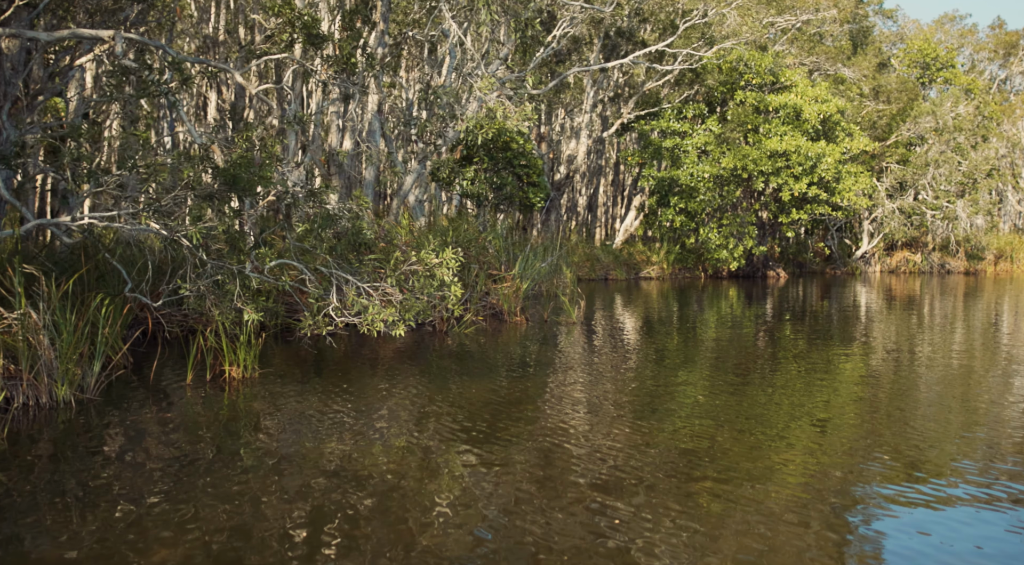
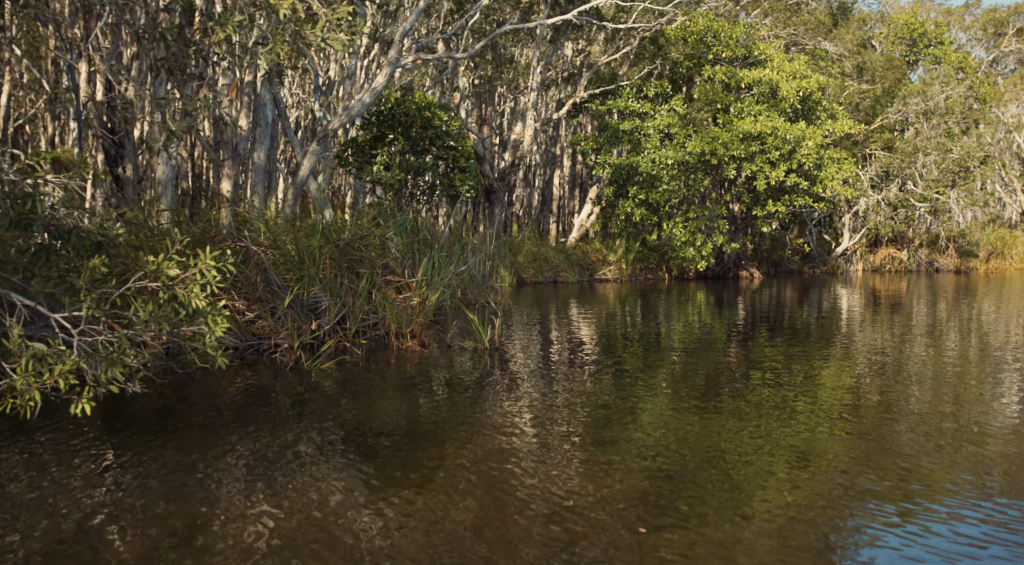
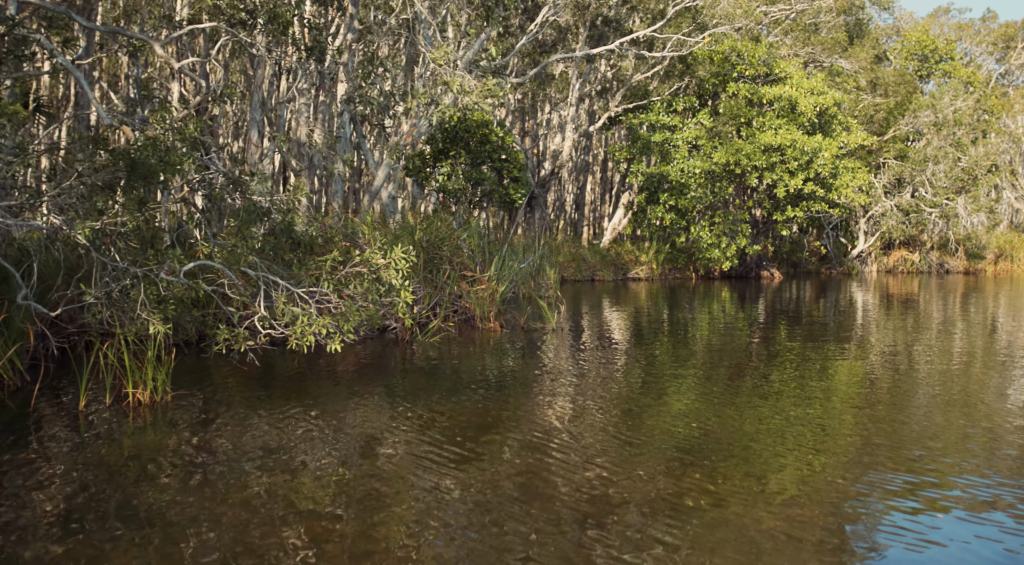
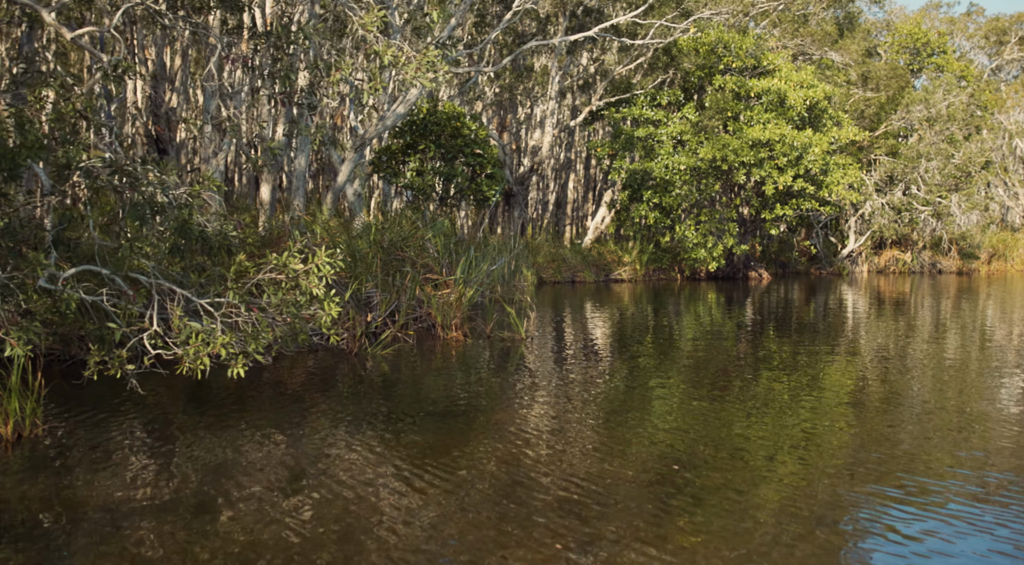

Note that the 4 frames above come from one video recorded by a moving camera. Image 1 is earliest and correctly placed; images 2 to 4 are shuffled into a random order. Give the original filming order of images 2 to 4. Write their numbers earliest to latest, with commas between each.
3, 4, 2
